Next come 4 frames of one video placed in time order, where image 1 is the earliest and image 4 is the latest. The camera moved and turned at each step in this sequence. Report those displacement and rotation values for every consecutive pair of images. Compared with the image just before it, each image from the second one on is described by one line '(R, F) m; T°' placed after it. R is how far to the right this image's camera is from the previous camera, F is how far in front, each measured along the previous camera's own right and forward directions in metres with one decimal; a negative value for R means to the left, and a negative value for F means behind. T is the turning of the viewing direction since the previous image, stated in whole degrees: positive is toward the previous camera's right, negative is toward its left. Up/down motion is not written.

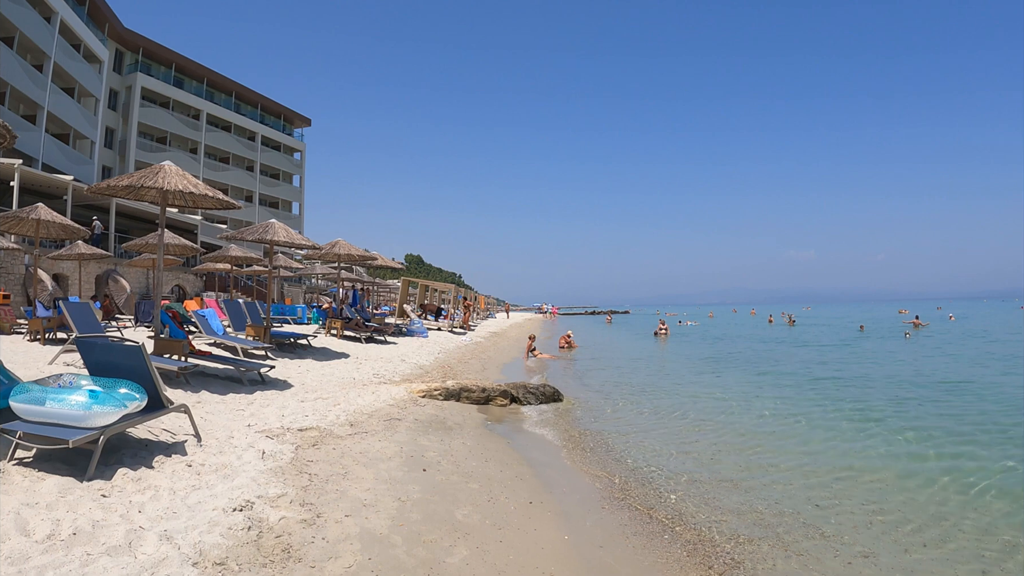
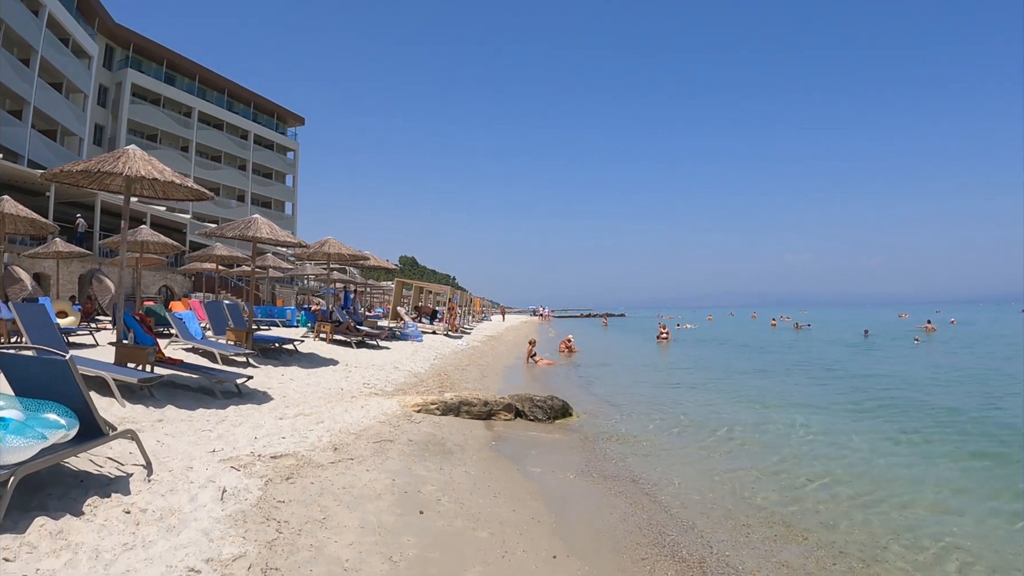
(-0.2, +0.9) m; +1°
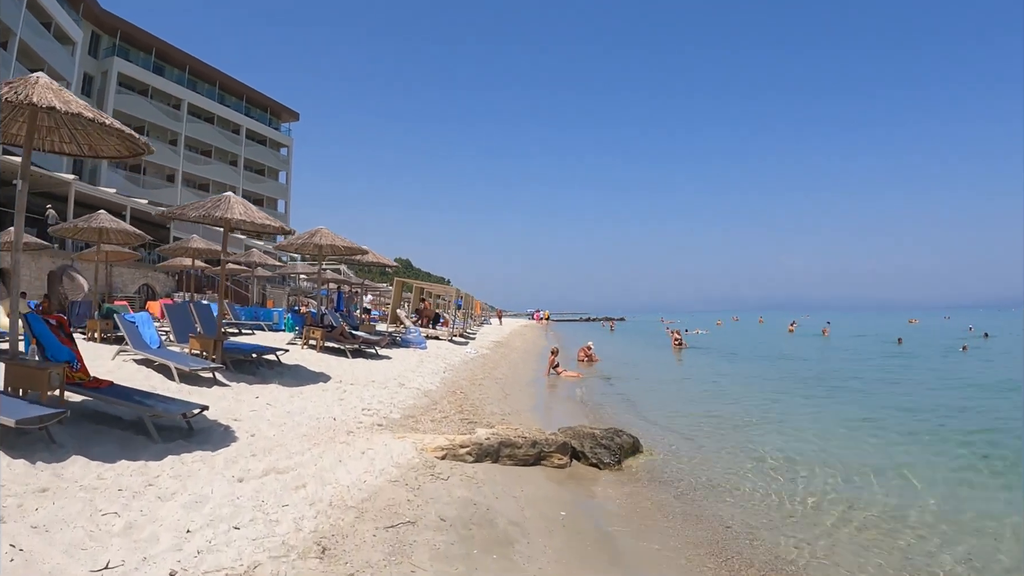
(-0.7, +2.3) m; +1°
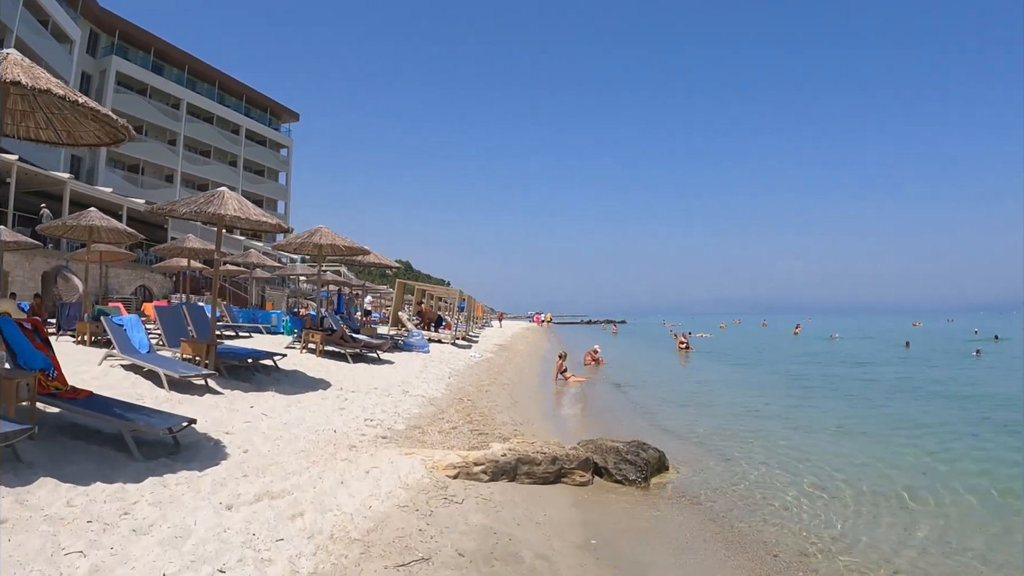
(-0.2, +0.5) m; 0°
